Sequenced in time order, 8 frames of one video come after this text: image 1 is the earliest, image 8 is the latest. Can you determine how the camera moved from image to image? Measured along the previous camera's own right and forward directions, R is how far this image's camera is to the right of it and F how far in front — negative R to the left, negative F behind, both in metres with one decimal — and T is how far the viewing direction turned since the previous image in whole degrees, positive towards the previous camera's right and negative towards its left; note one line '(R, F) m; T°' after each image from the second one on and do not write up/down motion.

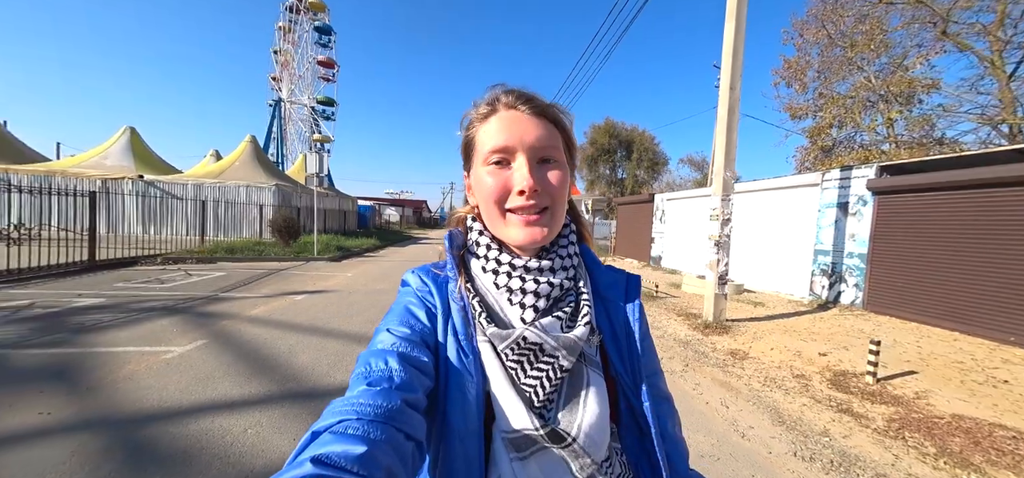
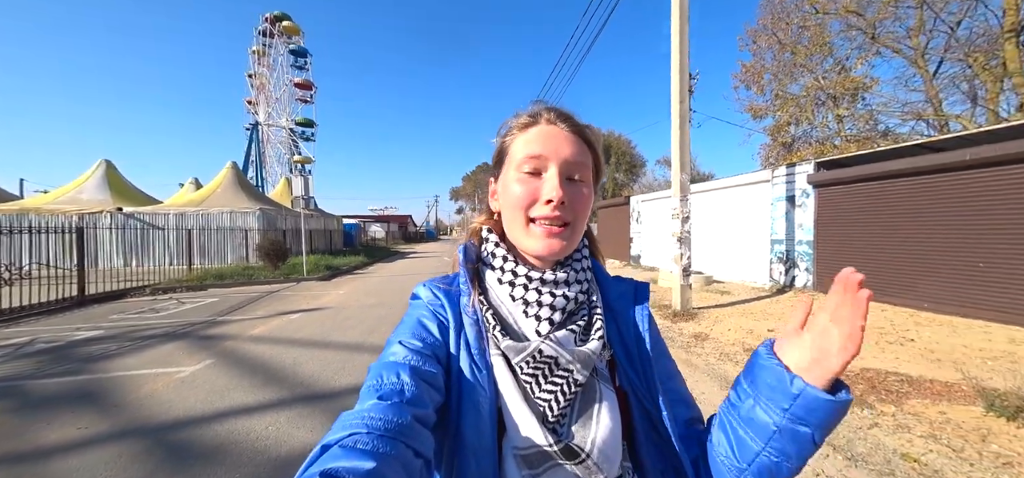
(+0.1, -0.6) m; +2°
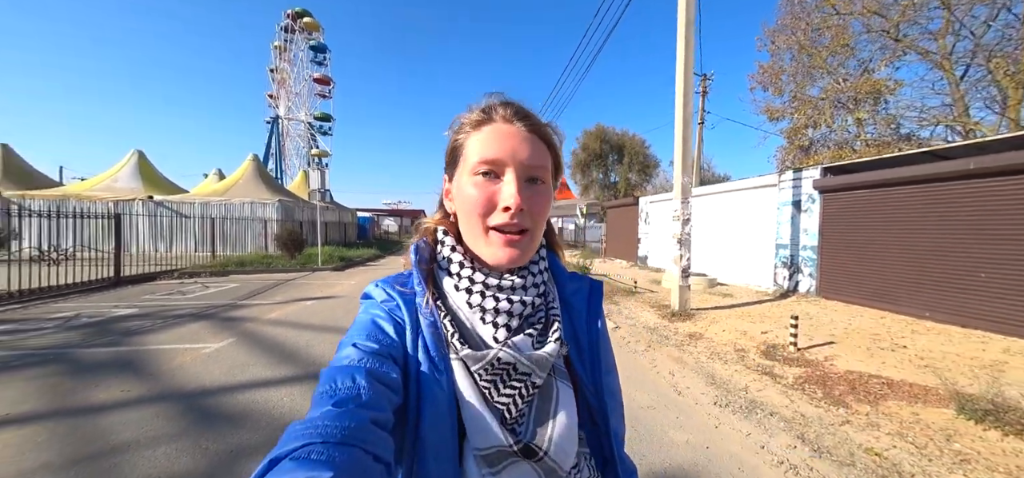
(+0.2, -0.3) m; -2°
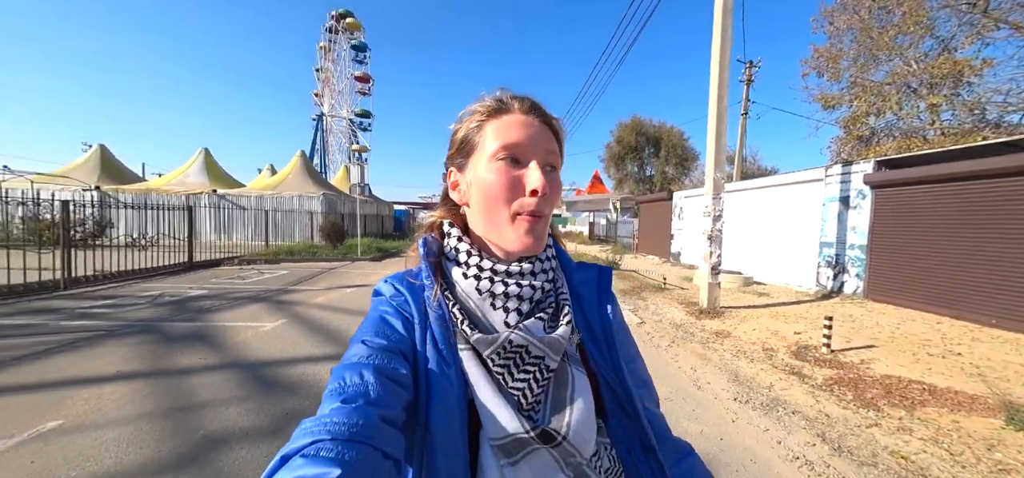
(+0.1, -0.2) m; -5°
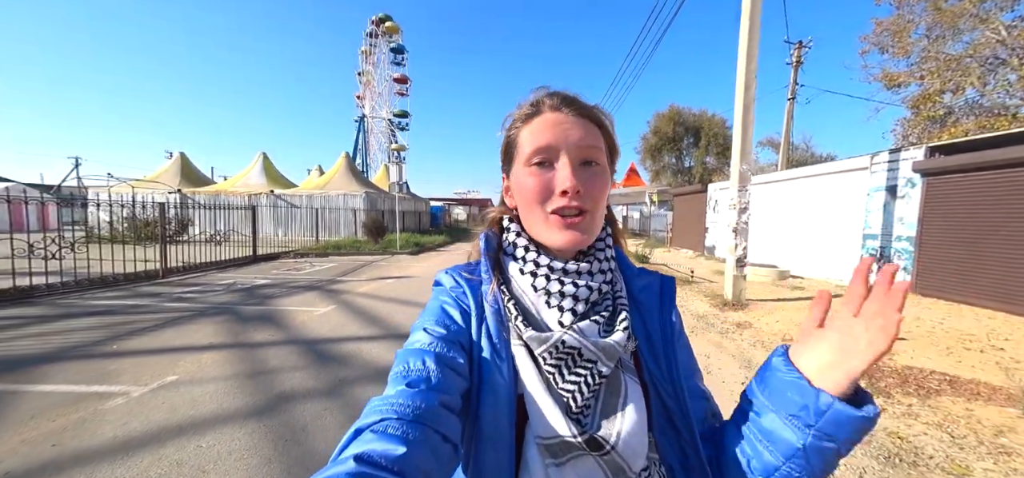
(+0.2, -0.4) m; -6°
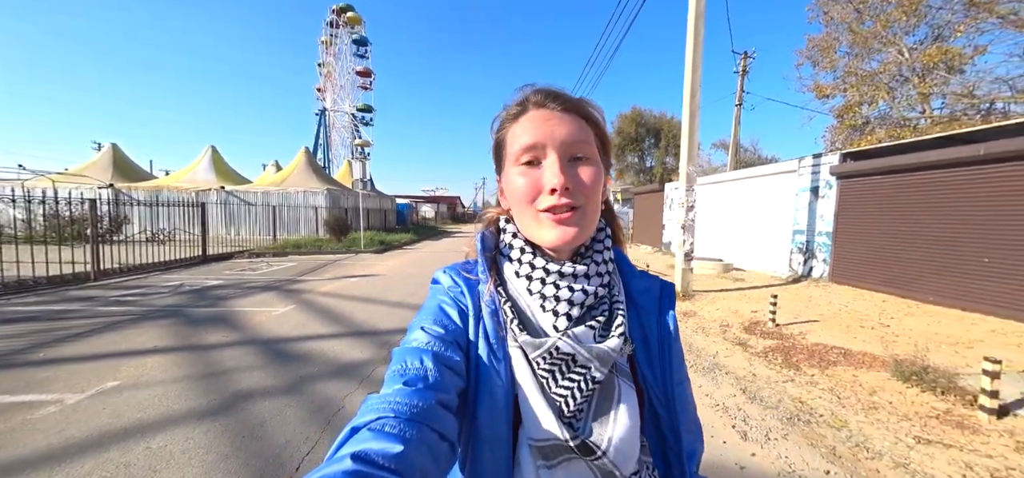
(+0.1, -0.2) m; +5°
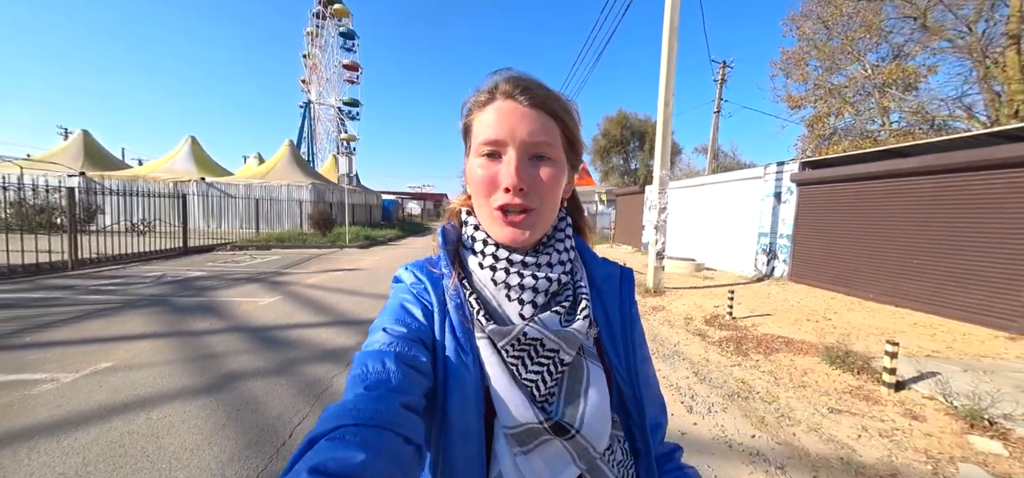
(+0.1, -0.4) m; +2°
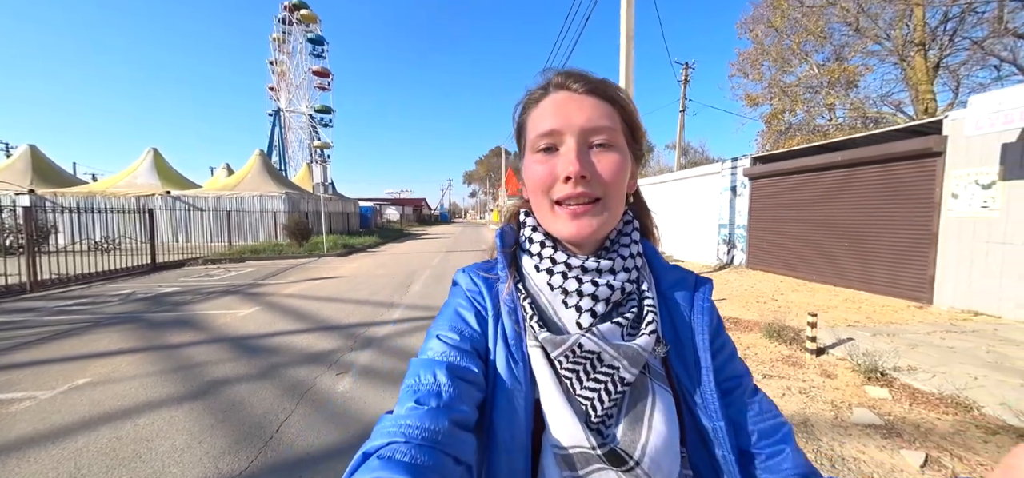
(+0.2, -0.3) m; +3°
